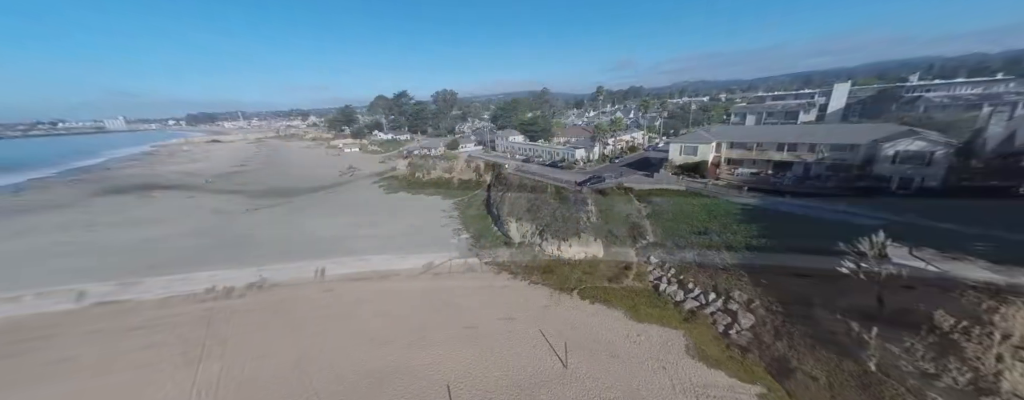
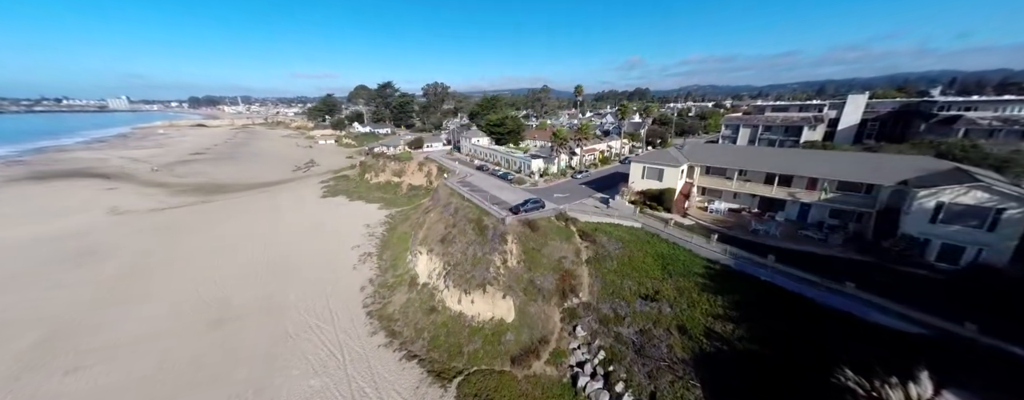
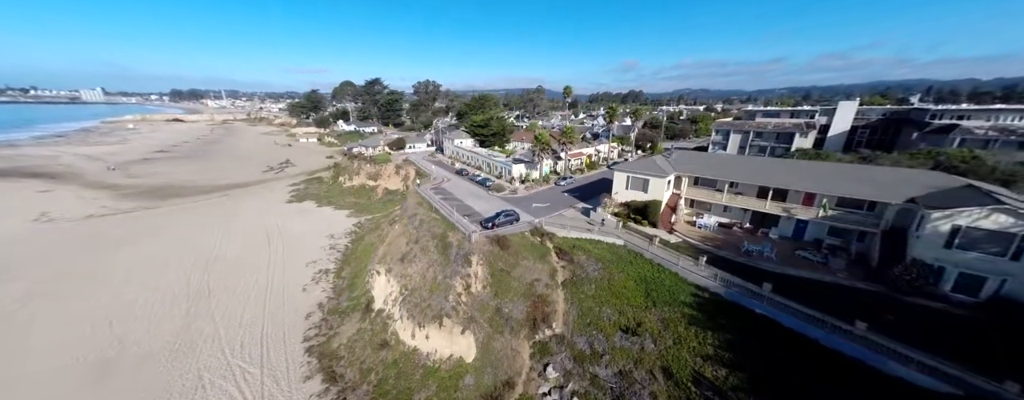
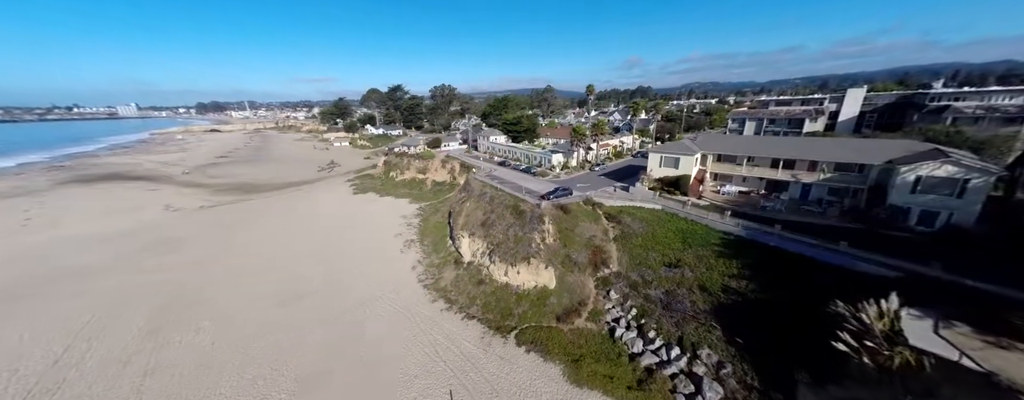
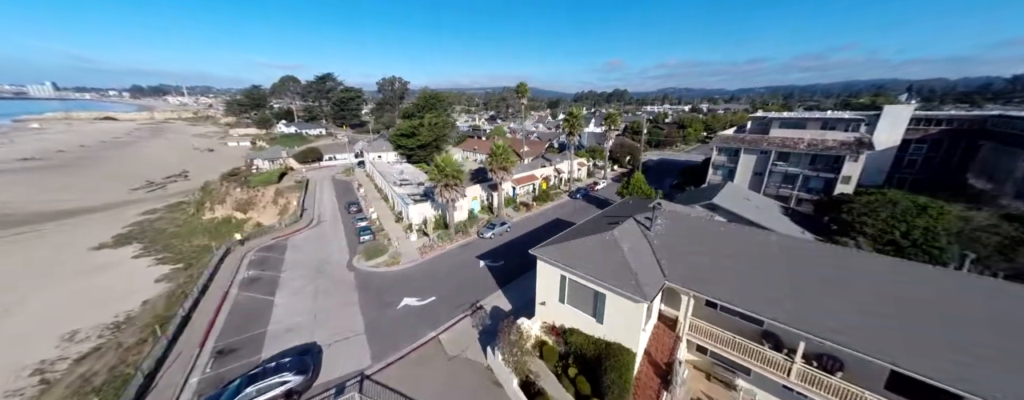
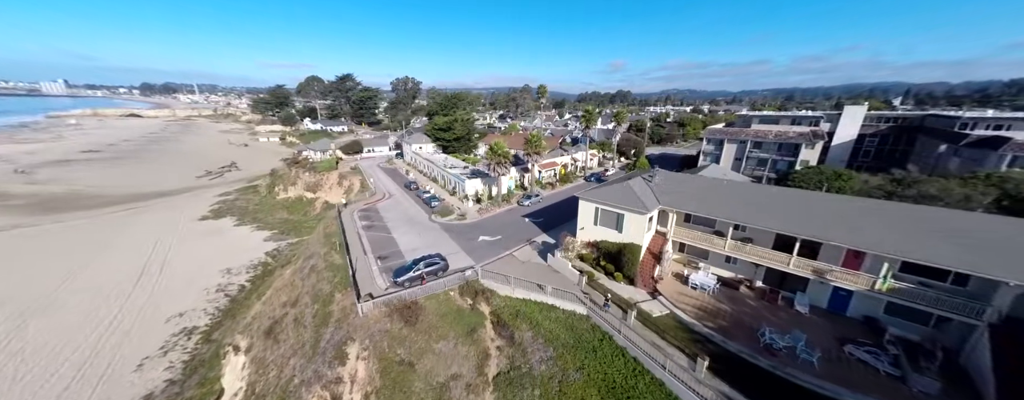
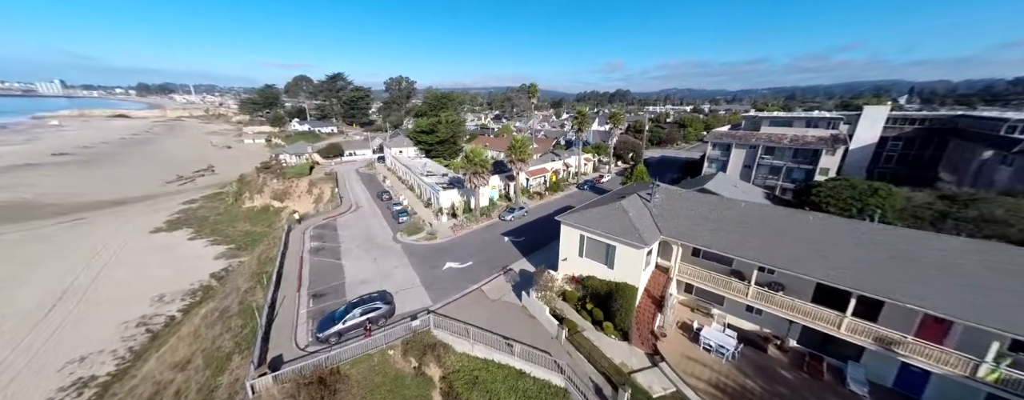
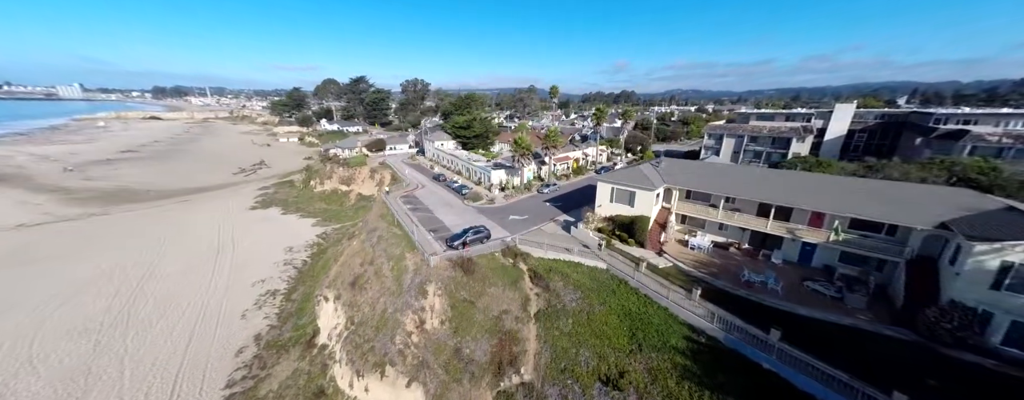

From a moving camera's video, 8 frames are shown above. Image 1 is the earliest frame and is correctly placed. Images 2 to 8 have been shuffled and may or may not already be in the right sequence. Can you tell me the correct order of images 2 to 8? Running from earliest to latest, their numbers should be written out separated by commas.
4, 2, 3, 8, 6, 7, 5
